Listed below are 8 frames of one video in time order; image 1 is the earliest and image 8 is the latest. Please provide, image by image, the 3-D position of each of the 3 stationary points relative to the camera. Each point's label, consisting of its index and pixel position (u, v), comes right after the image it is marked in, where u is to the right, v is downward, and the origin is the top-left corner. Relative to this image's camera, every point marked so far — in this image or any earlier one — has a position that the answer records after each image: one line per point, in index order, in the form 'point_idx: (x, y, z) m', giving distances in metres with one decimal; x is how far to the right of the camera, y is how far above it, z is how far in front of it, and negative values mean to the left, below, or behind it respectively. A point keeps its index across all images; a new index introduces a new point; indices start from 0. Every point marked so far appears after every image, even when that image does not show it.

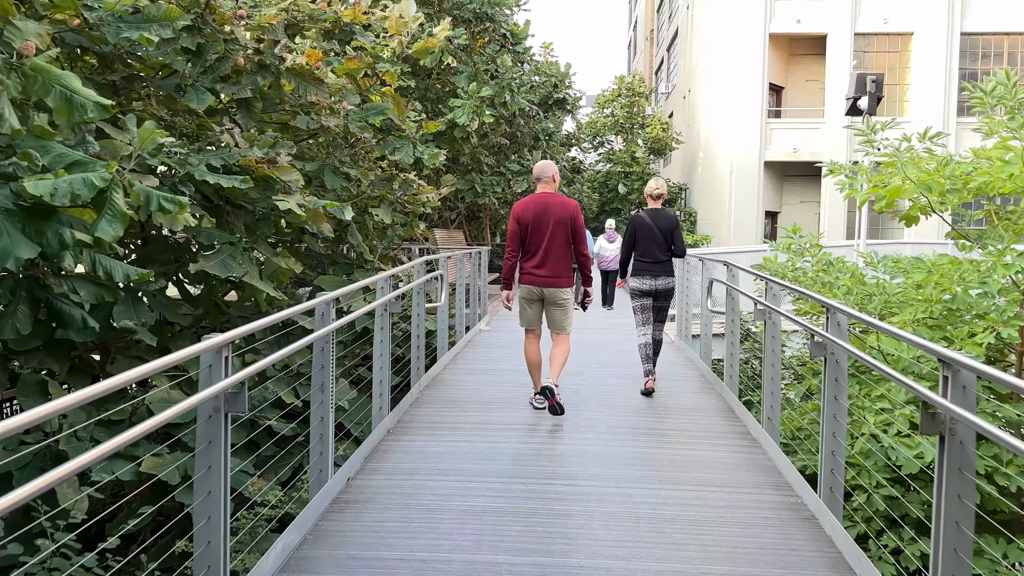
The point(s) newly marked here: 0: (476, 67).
0: (-0.6, +3.4, +11.9) m
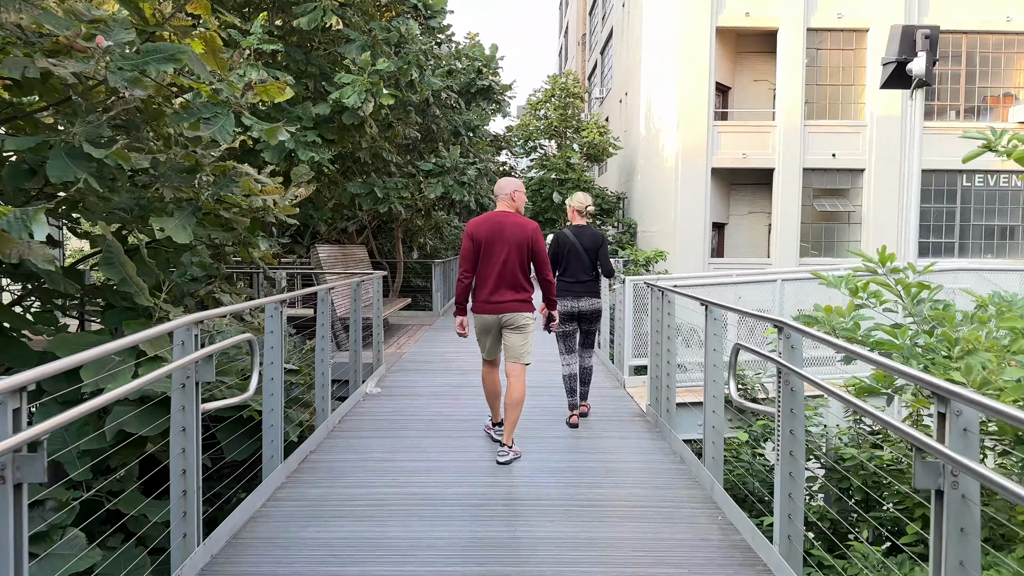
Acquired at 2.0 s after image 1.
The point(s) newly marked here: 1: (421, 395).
0: (-1.7, +3.0, +9.2) m
1: (-0.8, -1.0, +6.8) m
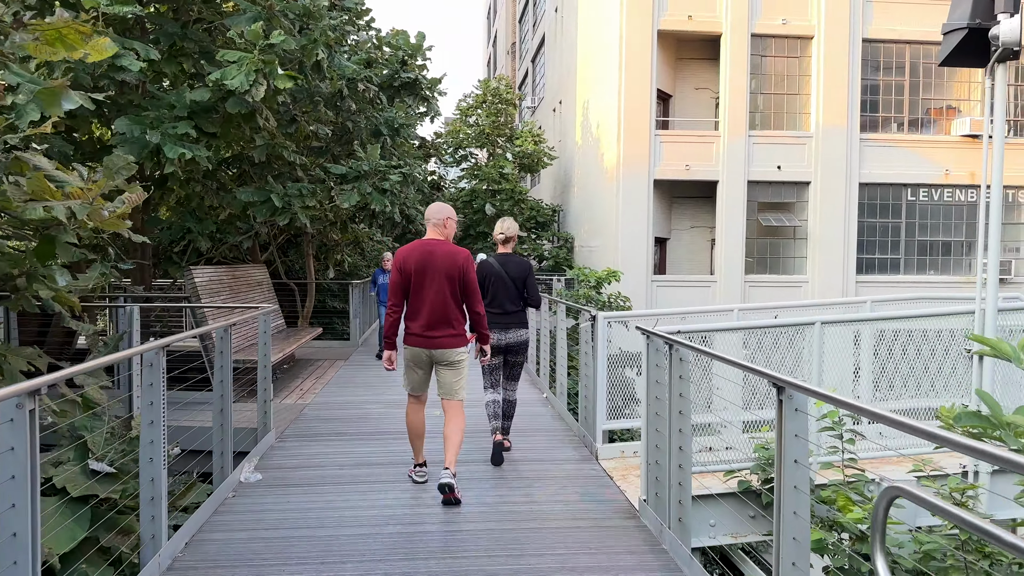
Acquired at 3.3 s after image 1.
0: (-2.3, +2.7, +7.3) m
1: (-1.2, -1.2, +5.0) m
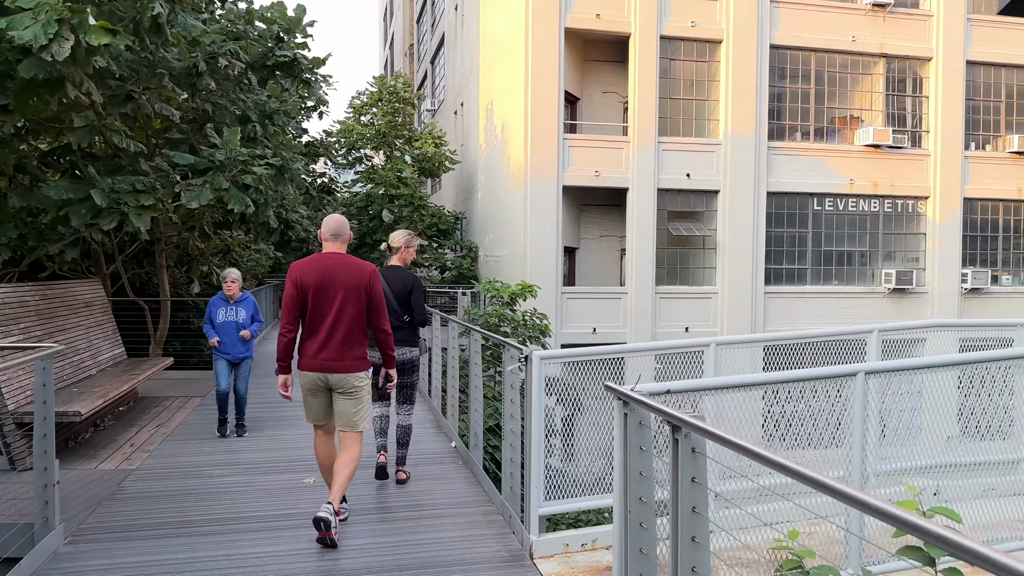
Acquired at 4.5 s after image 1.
0: (-3.1, +2.5, +5.6) m
1: (-1.7, -1.4, +3.4) m
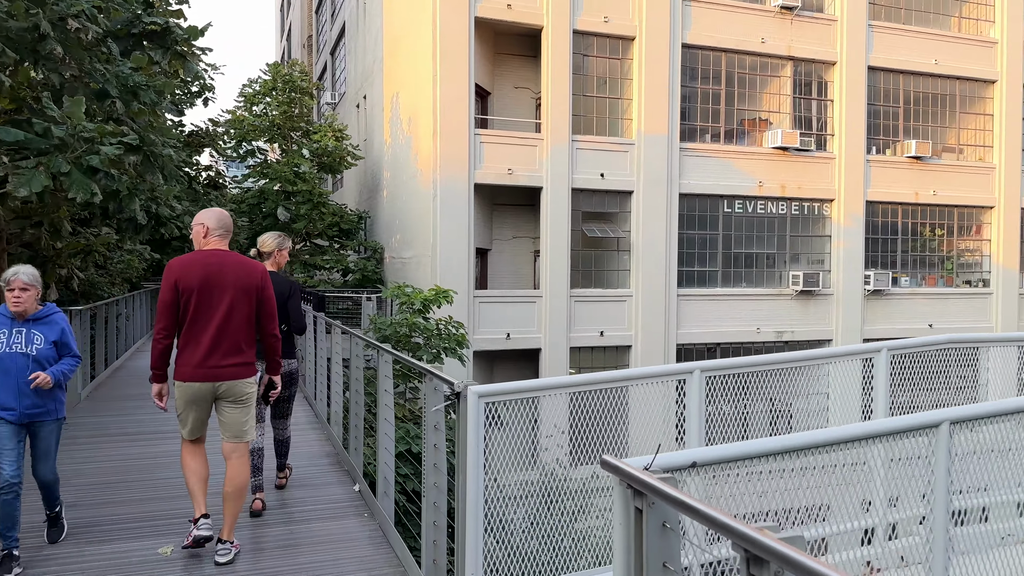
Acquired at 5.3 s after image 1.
0: (-3.6, +2.5, +4.2) m
1: (-1.9, -1.4, +2.2) m
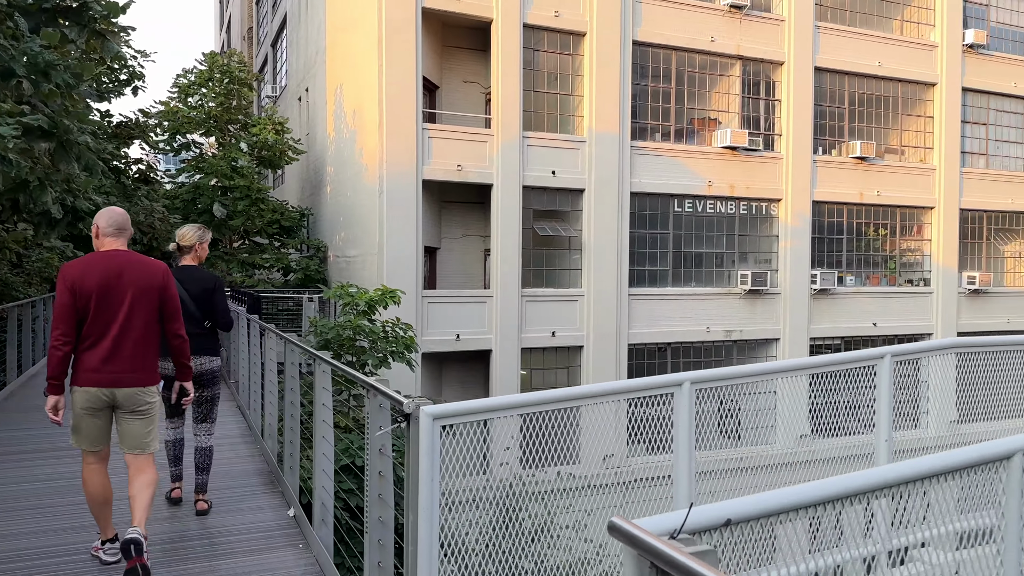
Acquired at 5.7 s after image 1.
0: (-3.8, +2.5, +3.6) m
1: (-2.0, -1.4, +1.7) m
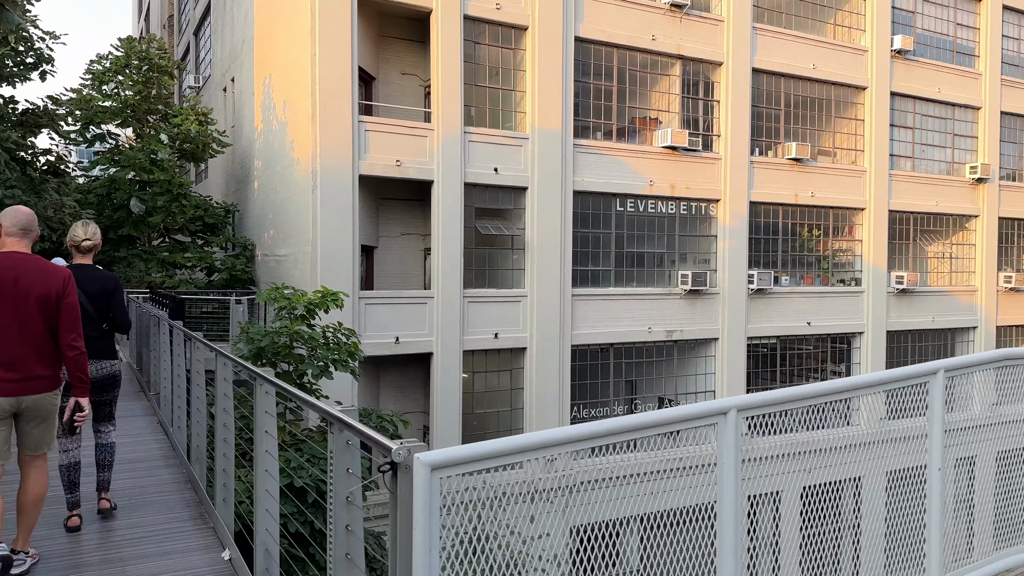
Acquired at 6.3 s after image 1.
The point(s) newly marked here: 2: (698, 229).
0: (-3.9, +2.4, +2.7) m
1: (-1.9, -1.4, +1.0) m
2: (+4.8, +1.5, +19.8) m
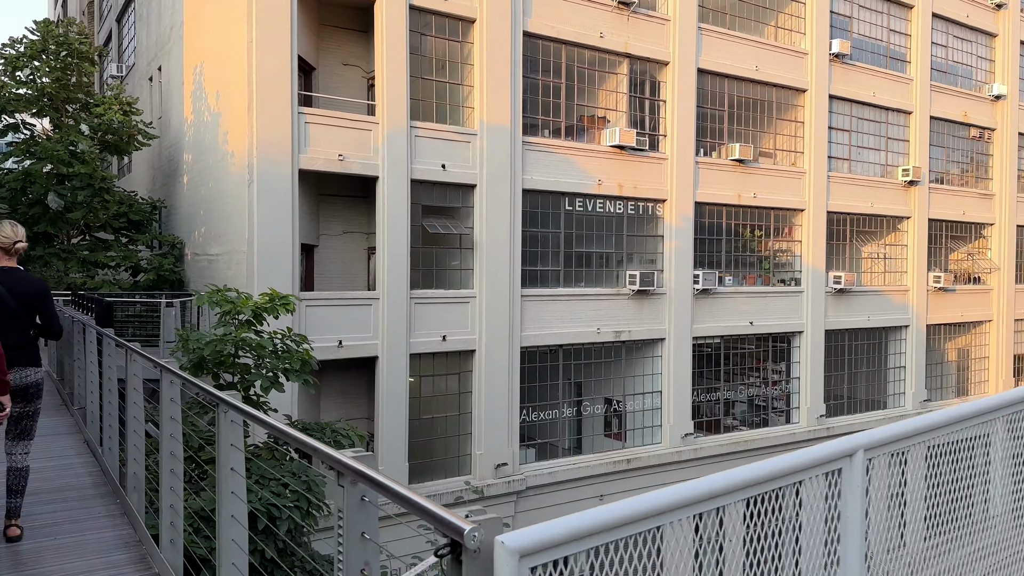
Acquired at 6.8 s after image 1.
0: (-3.8, +2.4, +2.0) m
1: (-1.7, -1.5, +0.4) m
2: (+3.4, +1.5, +19.6) m
